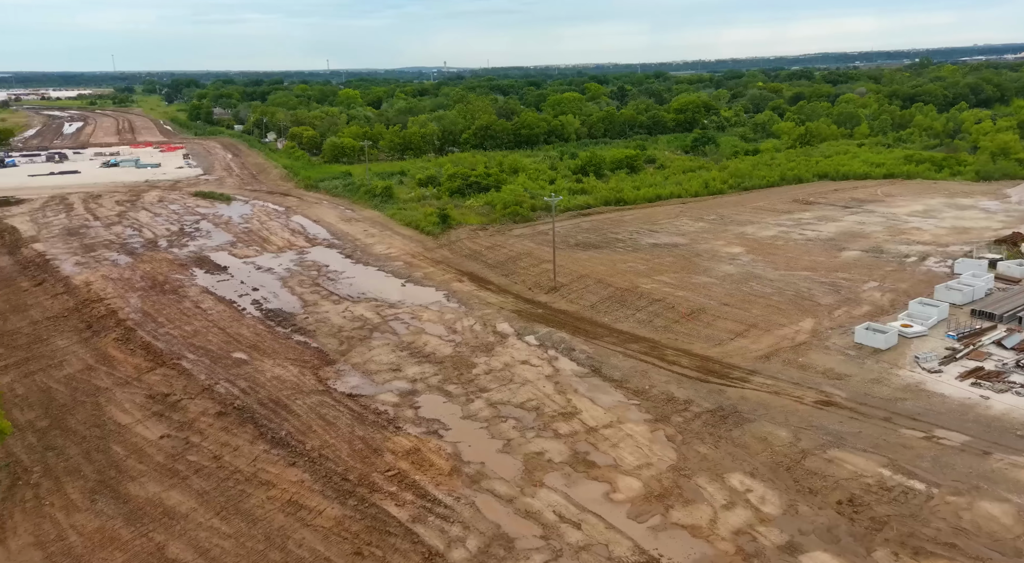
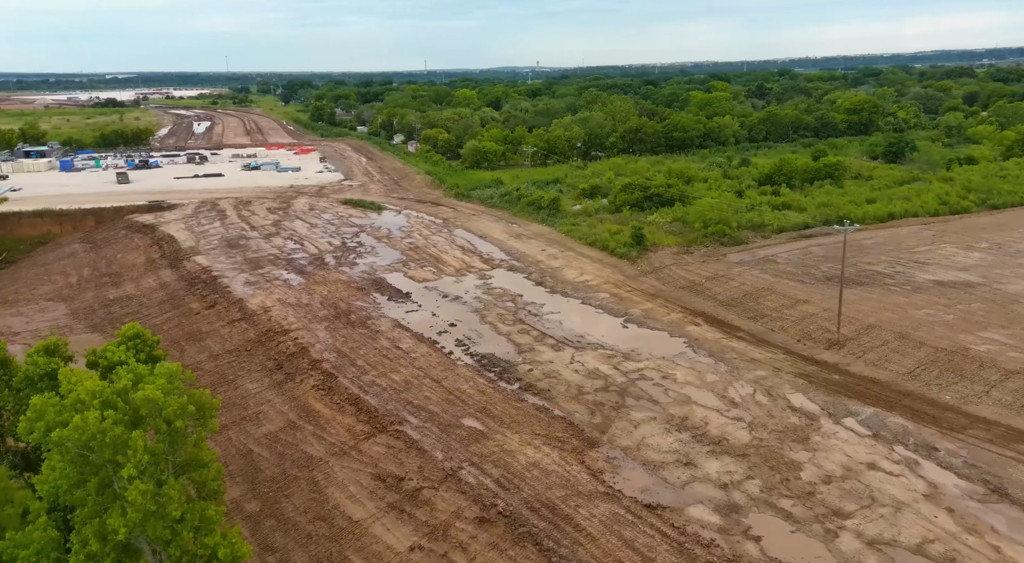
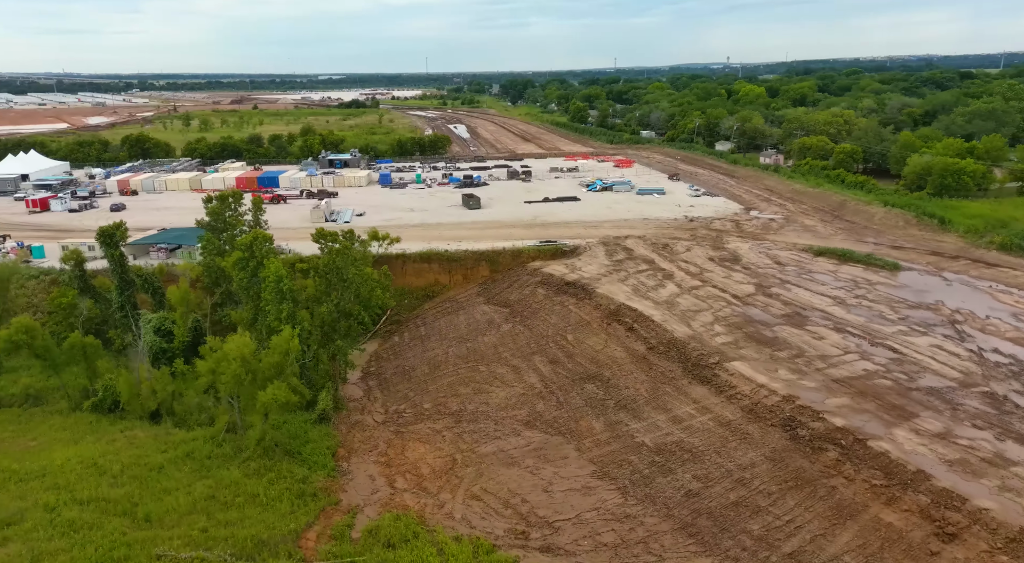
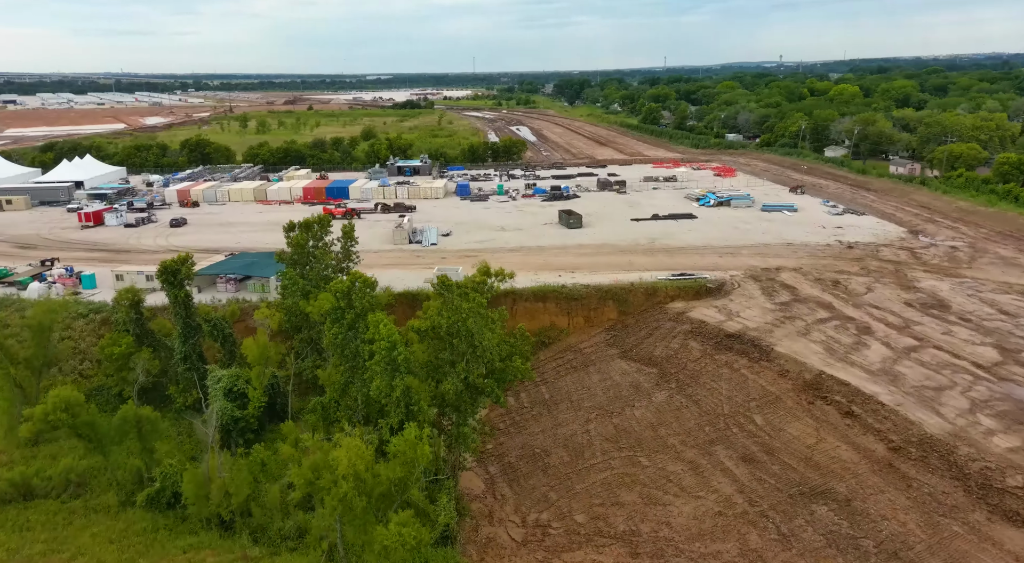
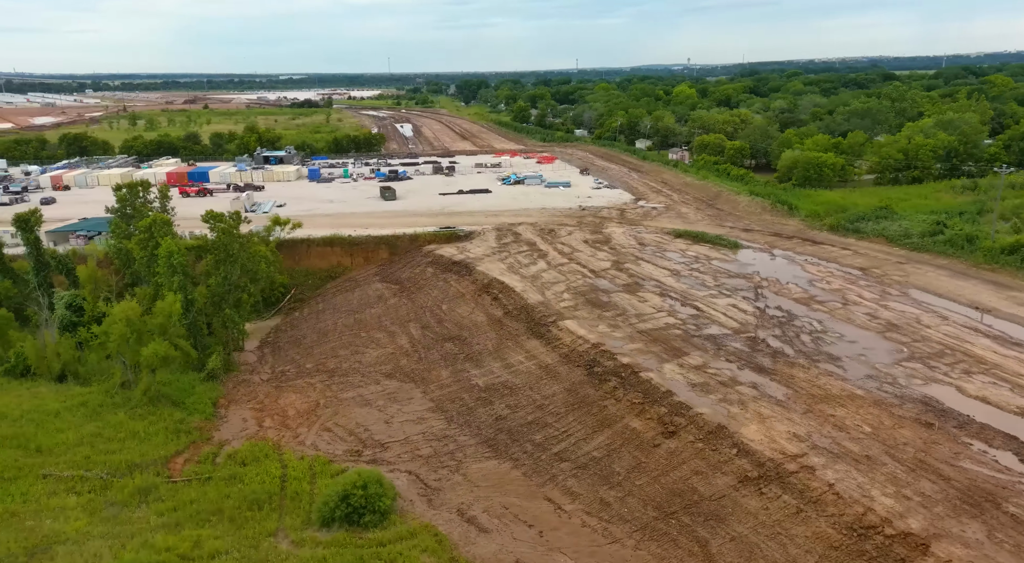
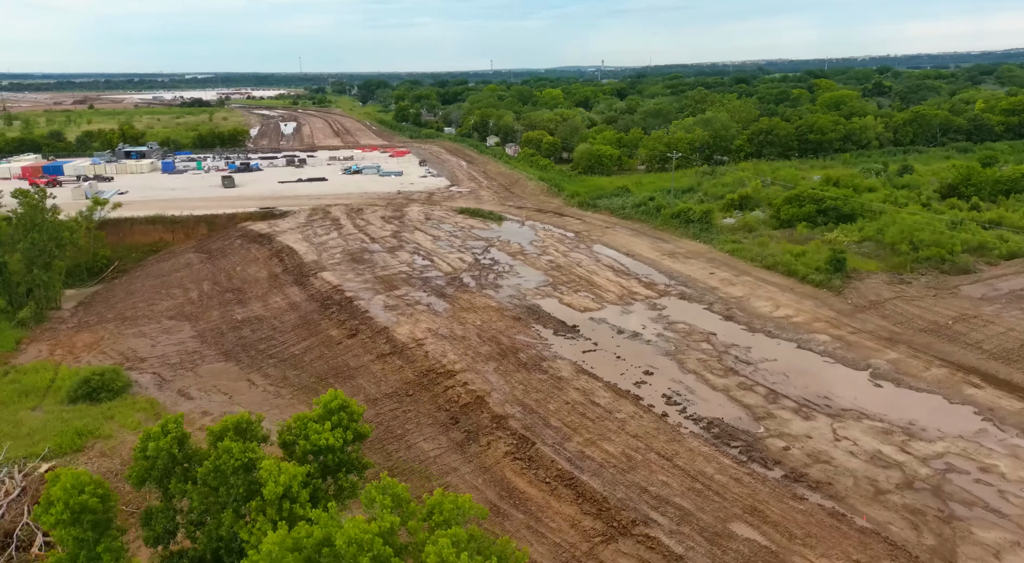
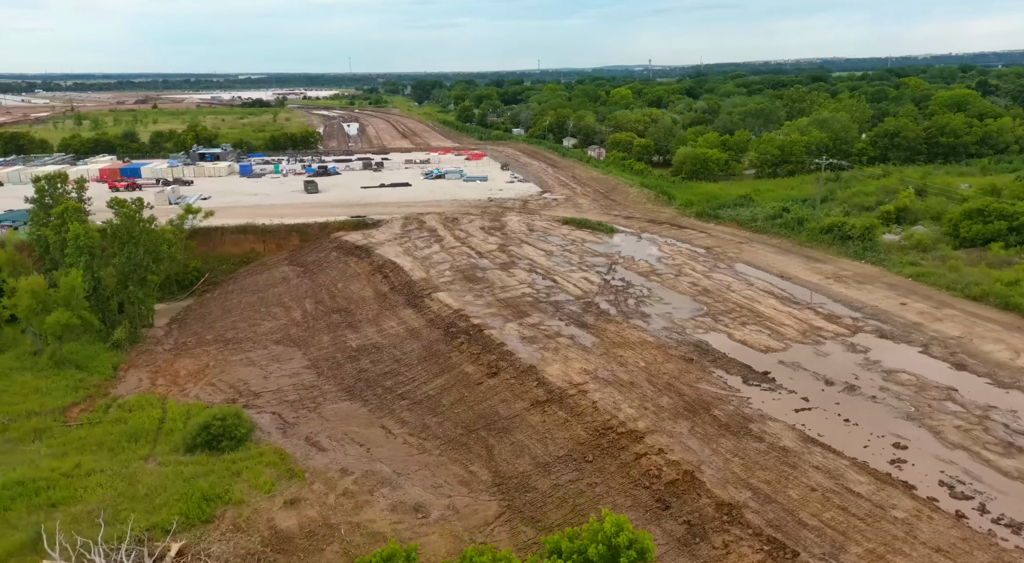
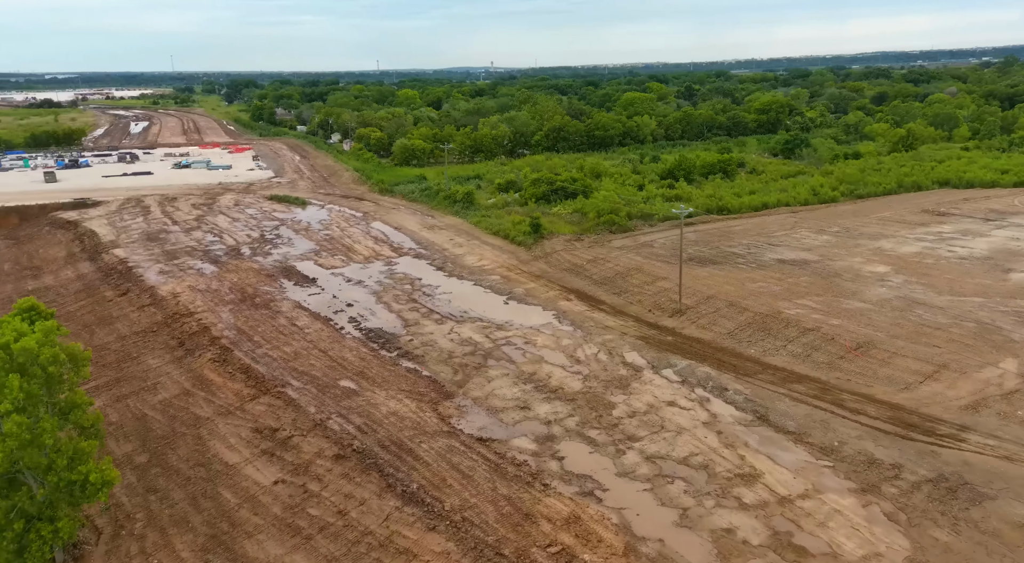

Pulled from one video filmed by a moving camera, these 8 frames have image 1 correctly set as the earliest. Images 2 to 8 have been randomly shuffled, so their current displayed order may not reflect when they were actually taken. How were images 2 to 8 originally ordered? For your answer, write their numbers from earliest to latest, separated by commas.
8, 2, 6, 7, 5, 3, 4
